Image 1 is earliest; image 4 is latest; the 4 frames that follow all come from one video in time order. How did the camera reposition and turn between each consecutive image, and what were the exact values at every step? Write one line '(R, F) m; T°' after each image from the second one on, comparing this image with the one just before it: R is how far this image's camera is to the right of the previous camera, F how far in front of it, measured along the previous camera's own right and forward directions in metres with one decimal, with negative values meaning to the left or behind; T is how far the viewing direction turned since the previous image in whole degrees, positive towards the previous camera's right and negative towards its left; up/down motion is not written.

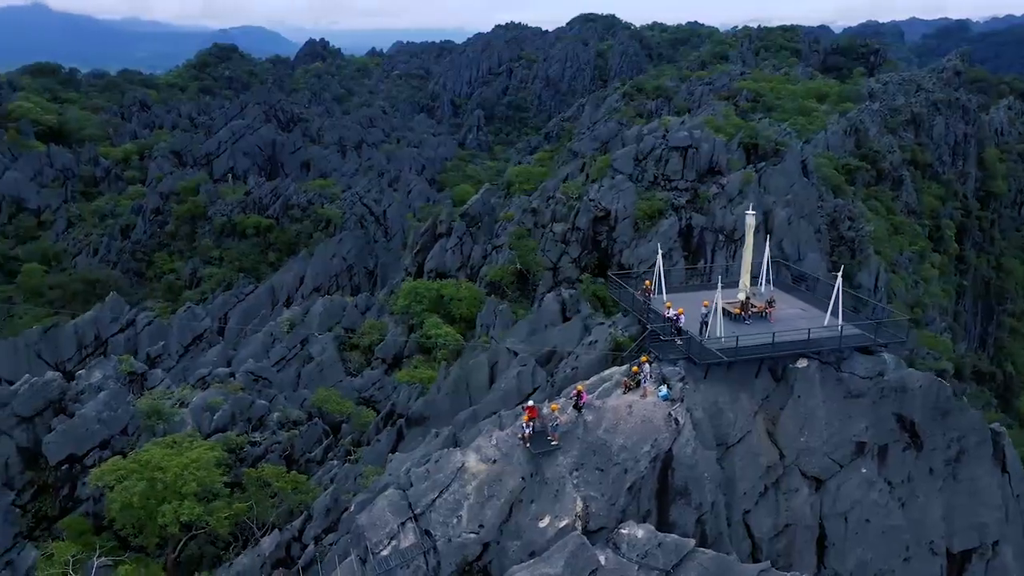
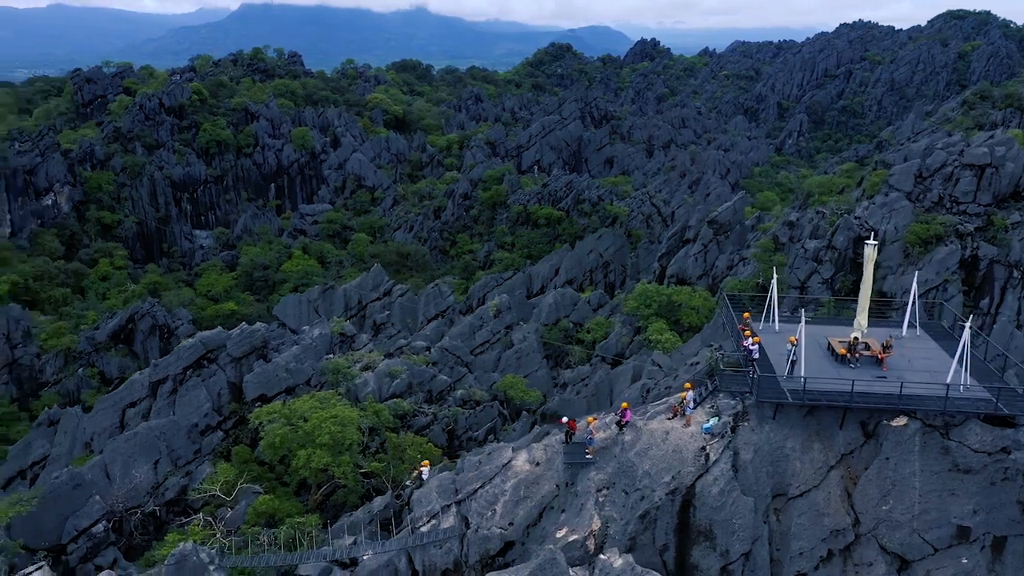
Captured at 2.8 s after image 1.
(+4.2, +0.7) m; -21°
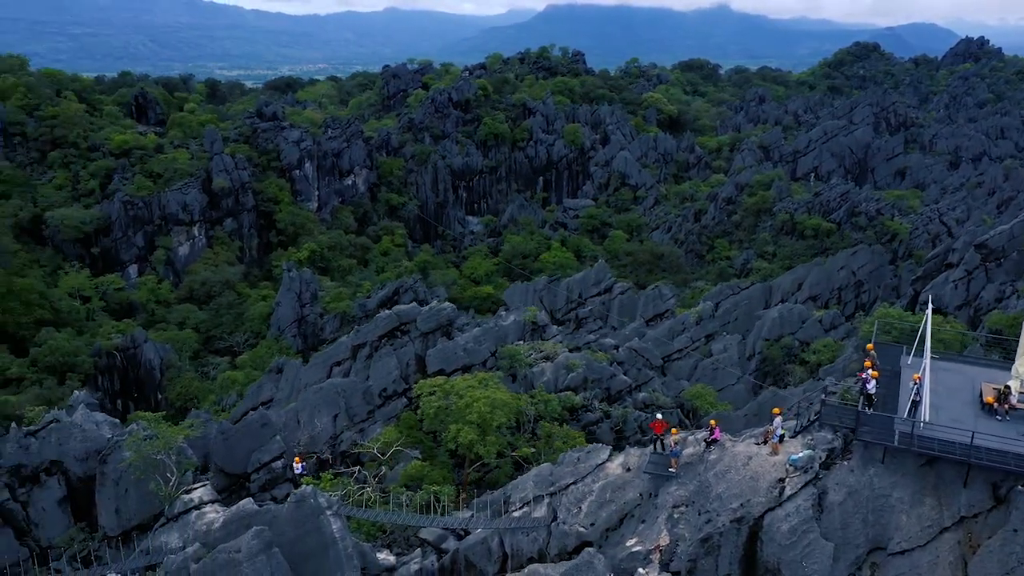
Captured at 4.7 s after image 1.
(+2.8, +0.3) m; -19°
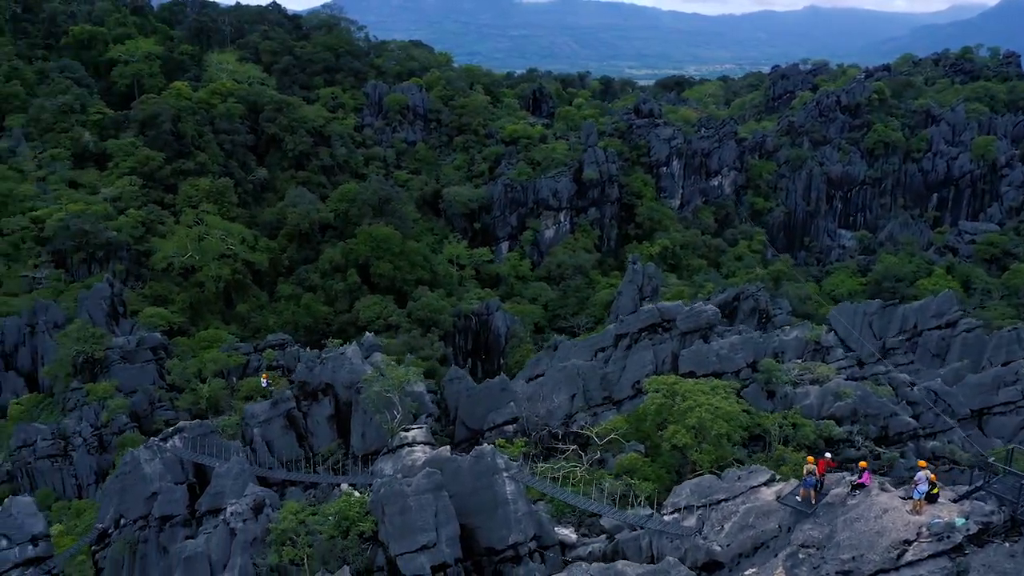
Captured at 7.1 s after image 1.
(+3.4, +0.4) m; -25°
